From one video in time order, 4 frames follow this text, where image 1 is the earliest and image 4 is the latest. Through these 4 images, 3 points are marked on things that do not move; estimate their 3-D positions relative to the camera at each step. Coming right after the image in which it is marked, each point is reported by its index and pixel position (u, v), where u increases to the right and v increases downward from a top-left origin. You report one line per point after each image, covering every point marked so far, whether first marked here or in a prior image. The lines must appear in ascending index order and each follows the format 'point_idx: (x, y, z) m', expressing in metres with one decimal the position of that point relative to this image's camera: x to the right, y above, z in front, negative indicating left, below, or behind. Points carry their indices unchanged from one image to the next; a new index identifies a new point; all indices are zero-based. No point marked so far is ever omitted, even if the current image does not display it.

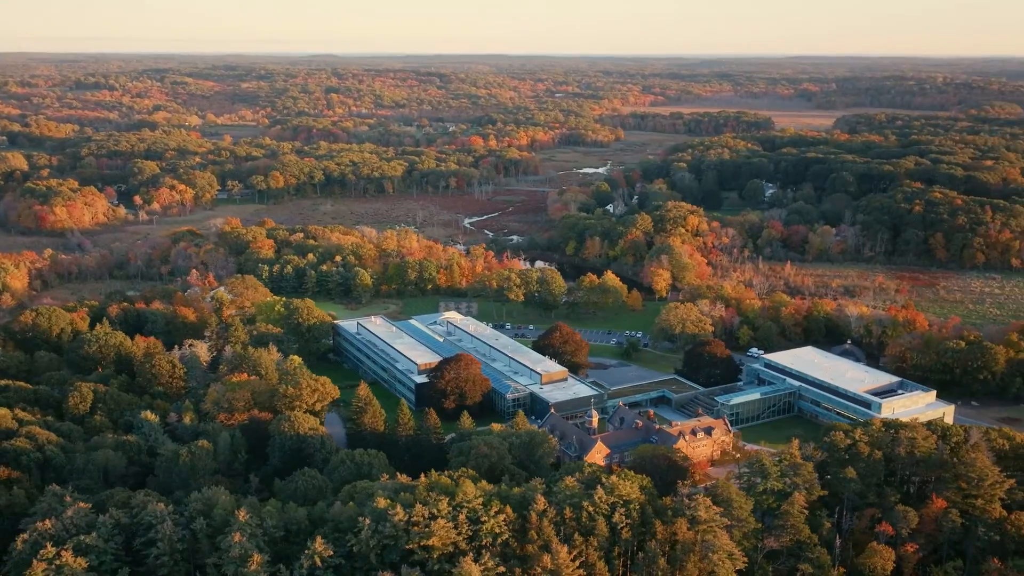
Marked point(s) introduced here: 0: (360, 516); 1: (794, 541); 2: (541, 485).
0: (-2.9, -4.3, +18.1) m
1: (+5.9, -5.3, +19.8) m
2: (+0.7, -4.0, +19.6) m
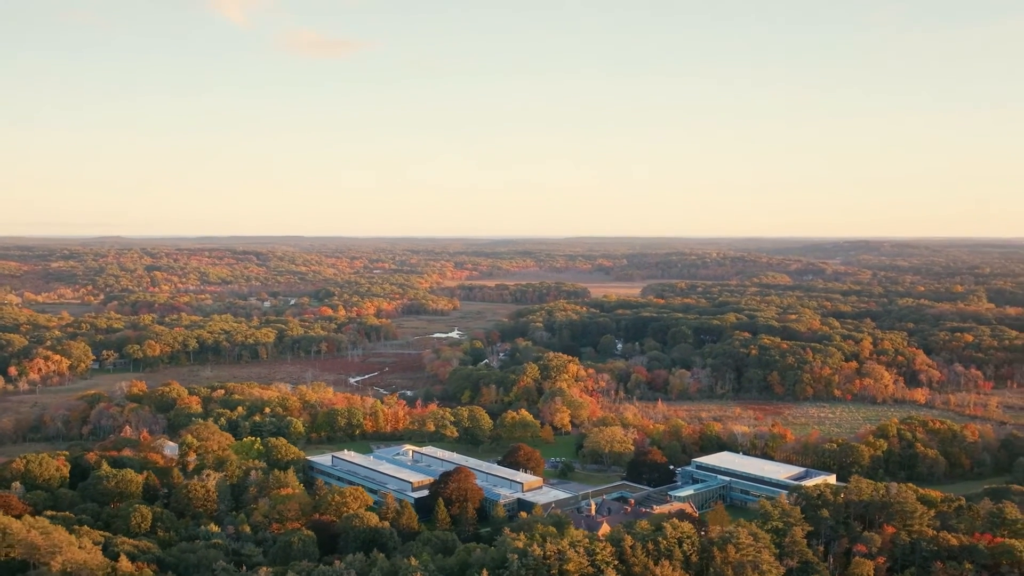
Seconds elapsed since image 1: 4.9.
0: (-0.2, -6.5, +22.9) m
1: (+8.0, -7.6, +26.3) m
2: (+2.9, -6.4, +25.2) m
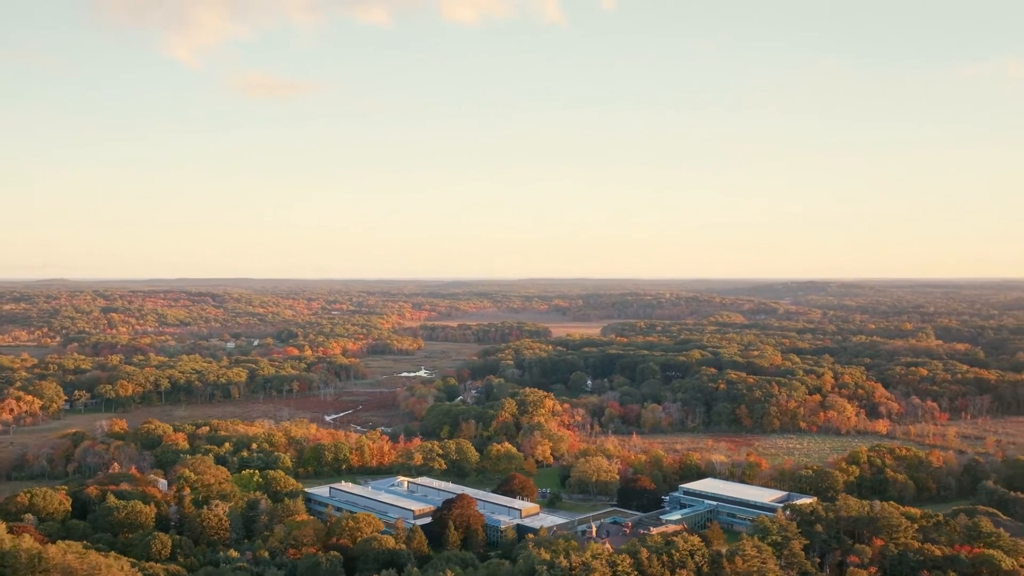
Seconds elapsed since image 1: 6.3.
0: (+0.5, -7.2, +24.3) m
1: (+8.5, -8.4, +28.1) m
2: (+3.5, -7.2, +26.8) m
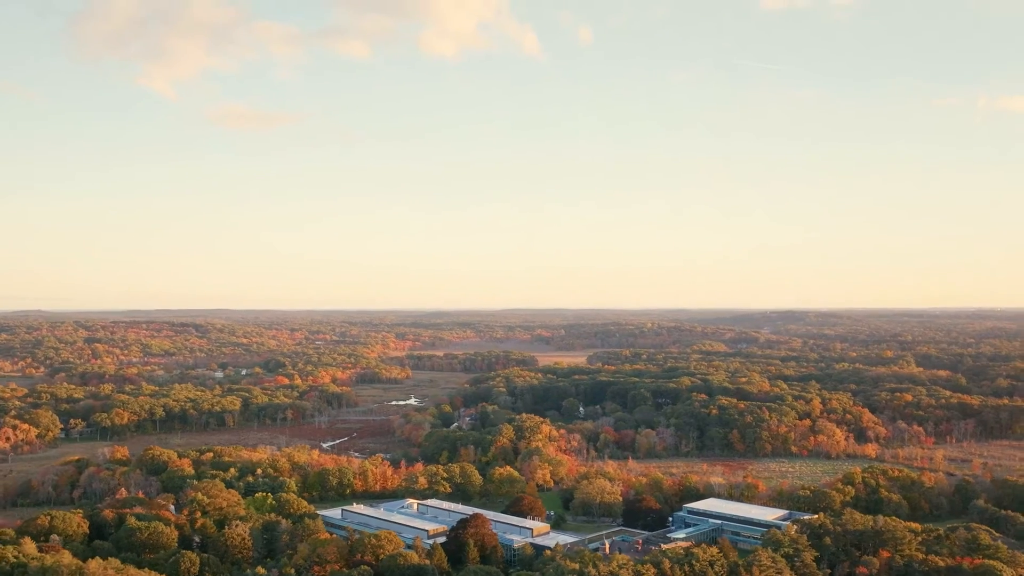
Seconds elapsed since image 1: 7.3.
0: (+1.3, -7.7, +25.4) m
1: (+9.3, -9.1, +29.2) m
2: (+4.2, -7.9, +27.9) m
